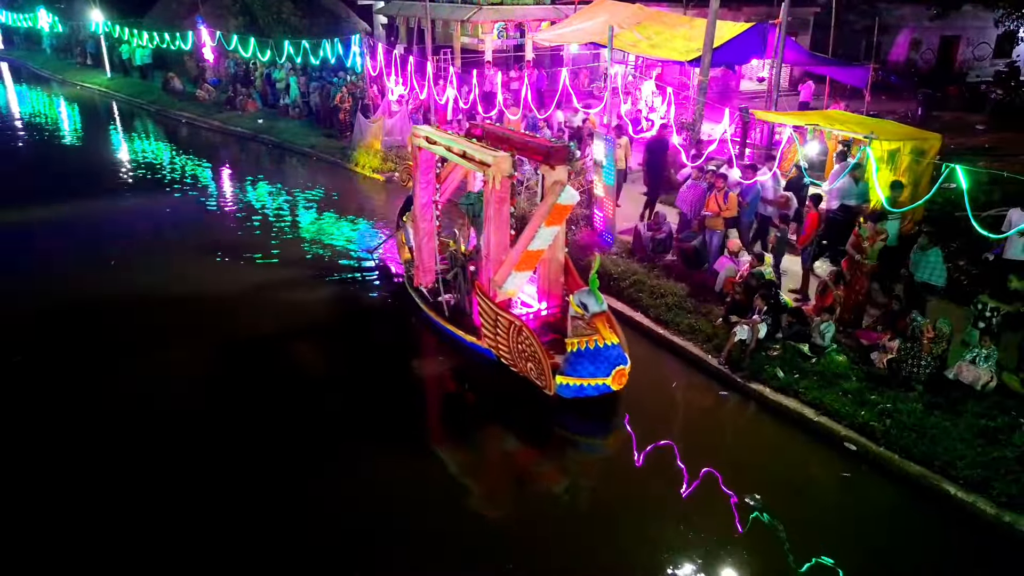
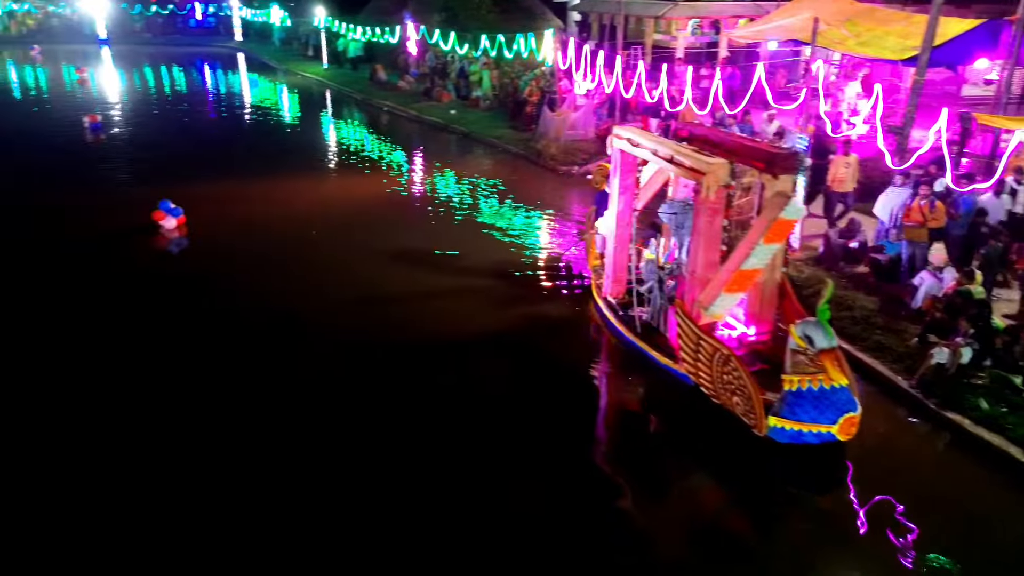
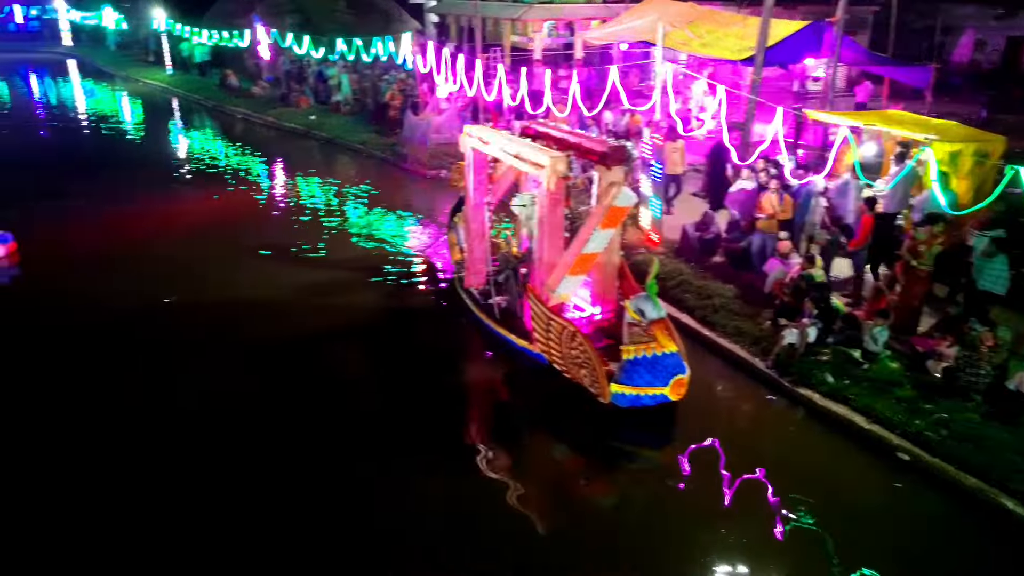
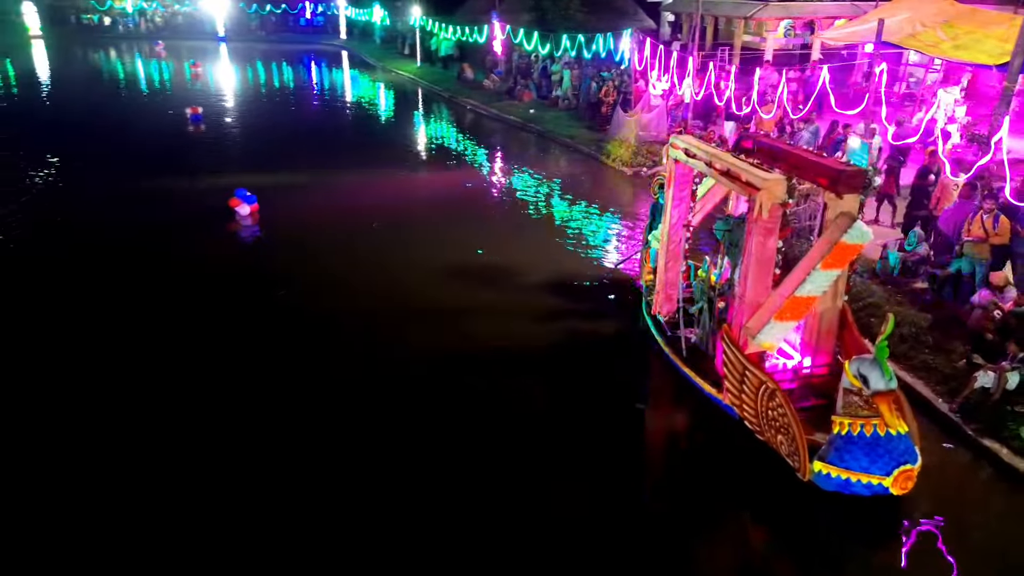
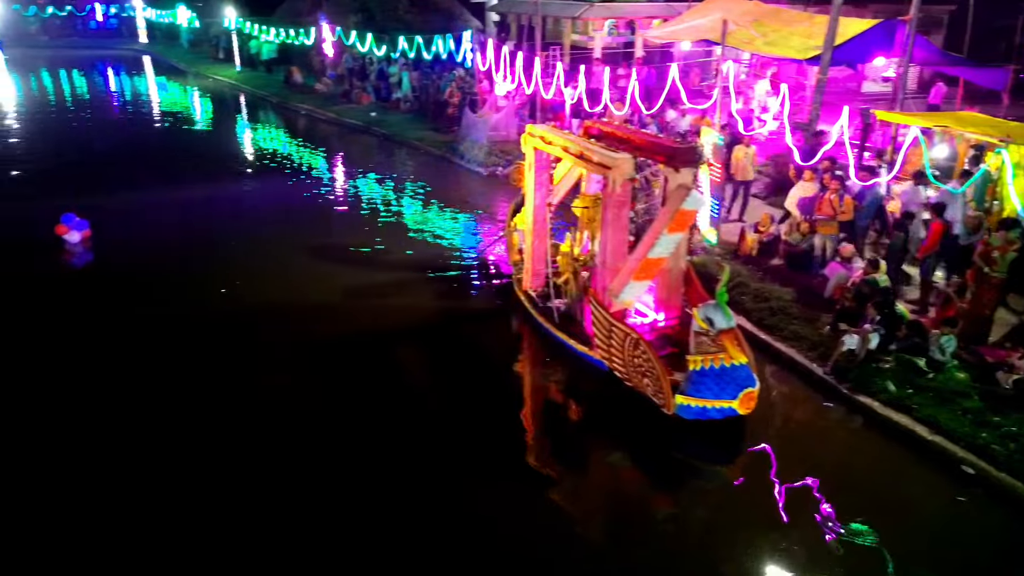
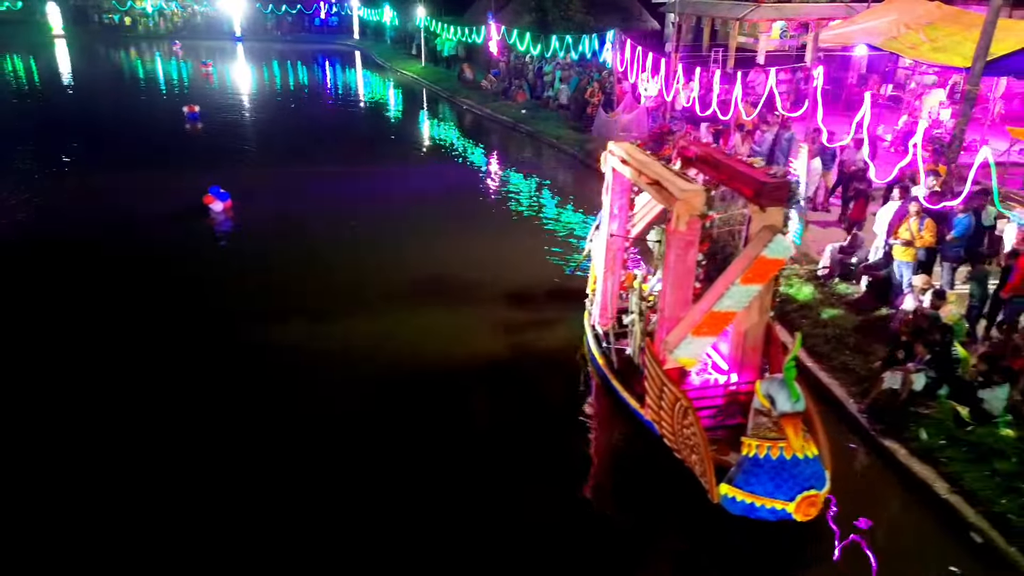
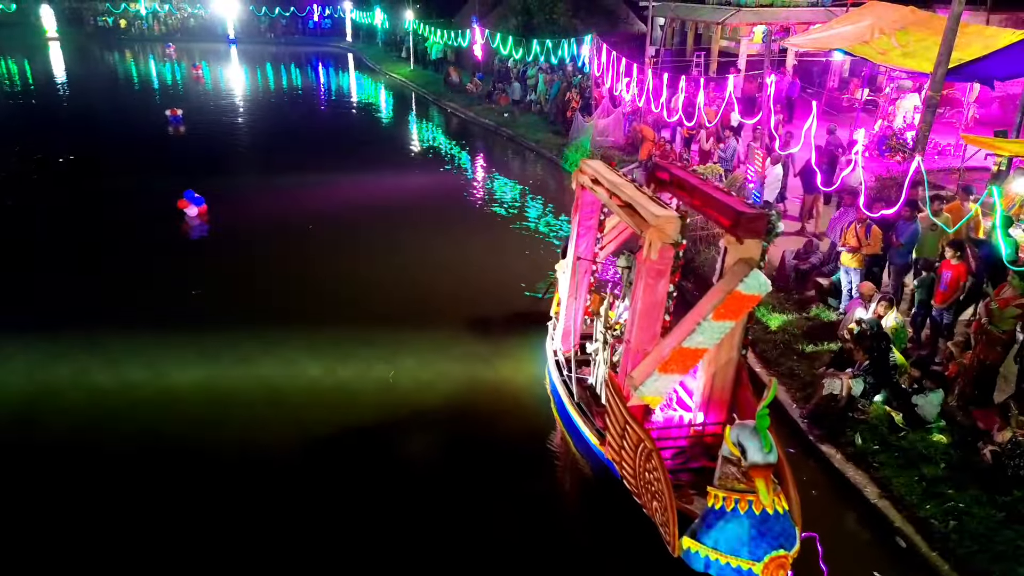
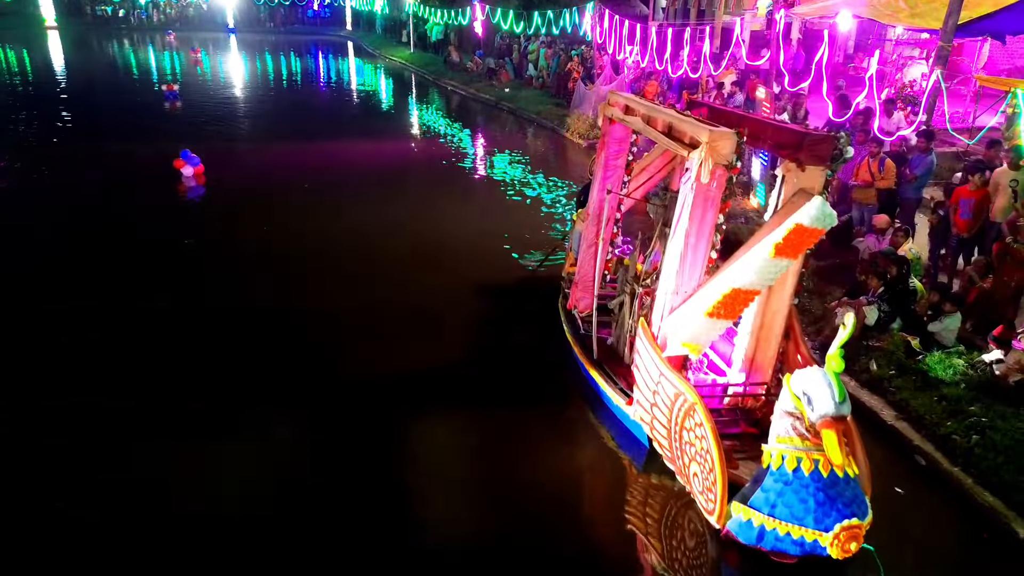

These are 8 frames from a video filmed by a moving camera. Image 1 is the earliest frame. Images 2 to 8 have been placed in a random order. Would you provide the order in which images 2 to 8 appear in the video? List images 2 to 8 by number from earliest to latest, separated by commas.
3, 5, 2, 4, 6, 7, 8
